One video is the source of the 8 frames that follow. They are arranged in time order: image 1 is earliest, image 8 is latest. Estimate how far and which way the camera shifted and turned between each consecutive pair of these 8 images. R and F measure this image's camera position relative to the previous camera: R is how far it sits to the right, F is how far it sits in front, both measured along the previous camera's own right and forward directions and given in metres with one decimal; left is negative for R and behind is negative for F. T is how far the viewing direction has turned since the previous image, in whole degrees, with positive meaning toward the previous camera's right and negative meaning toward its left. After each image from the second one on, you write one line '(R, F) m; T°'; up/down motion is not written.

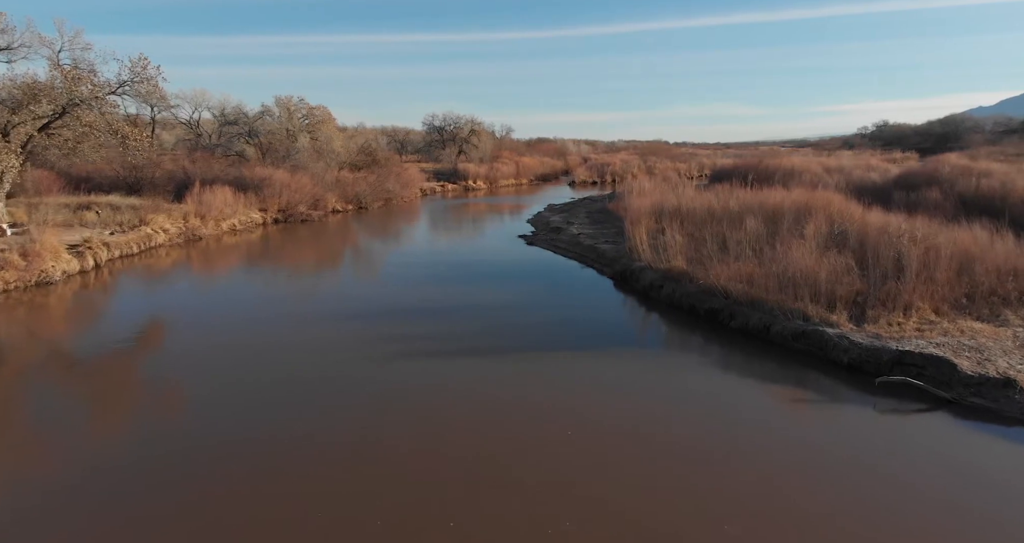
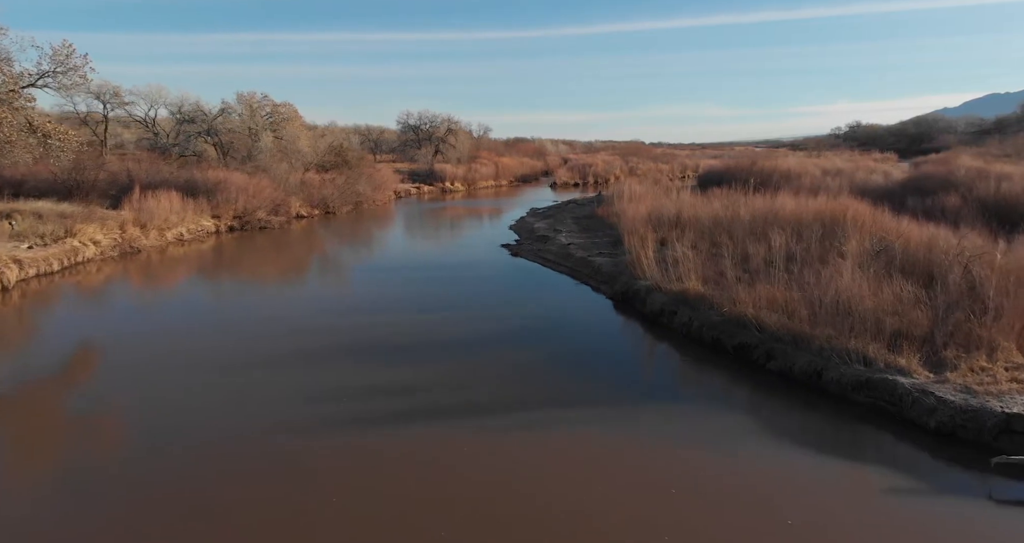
(-0.1, +1.9) m; +2°
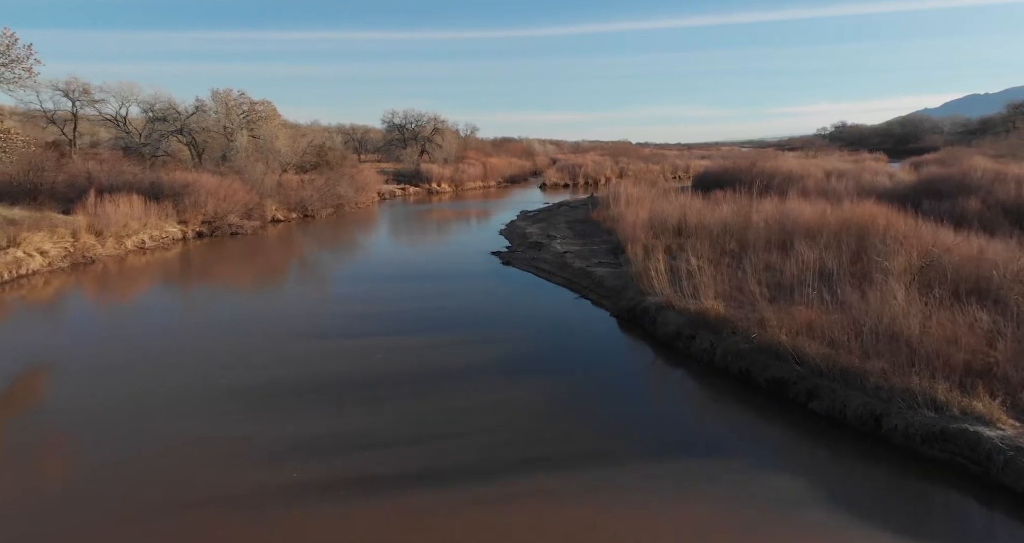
(-0.1, +1.3) m; +1°
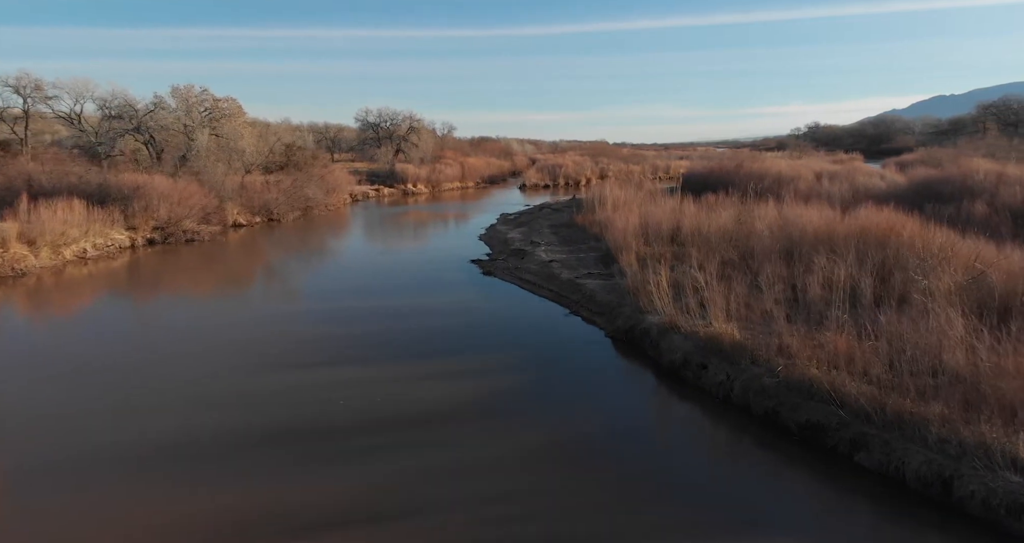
(-0.1, +1.3) m; +2°
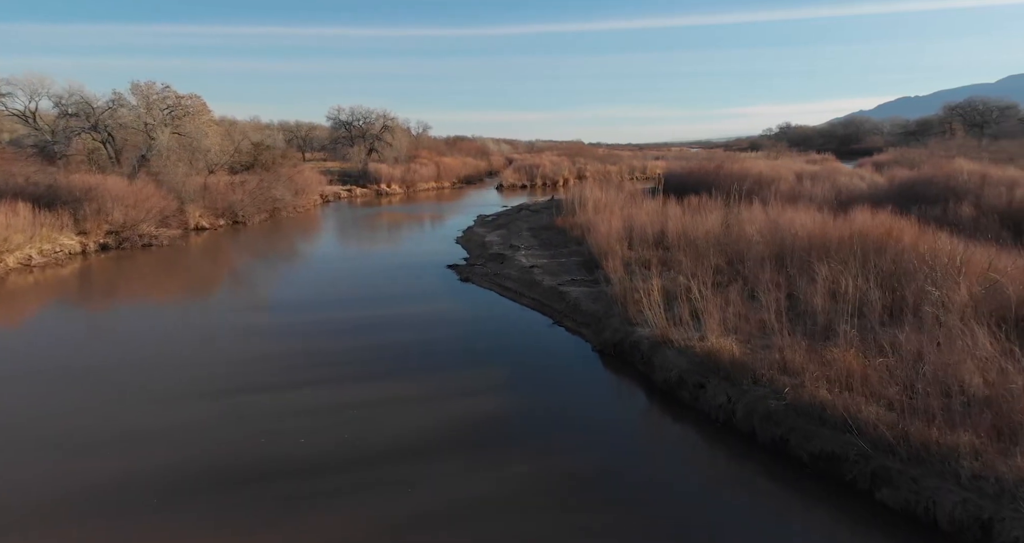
(0.0, +0.7) m; +2°
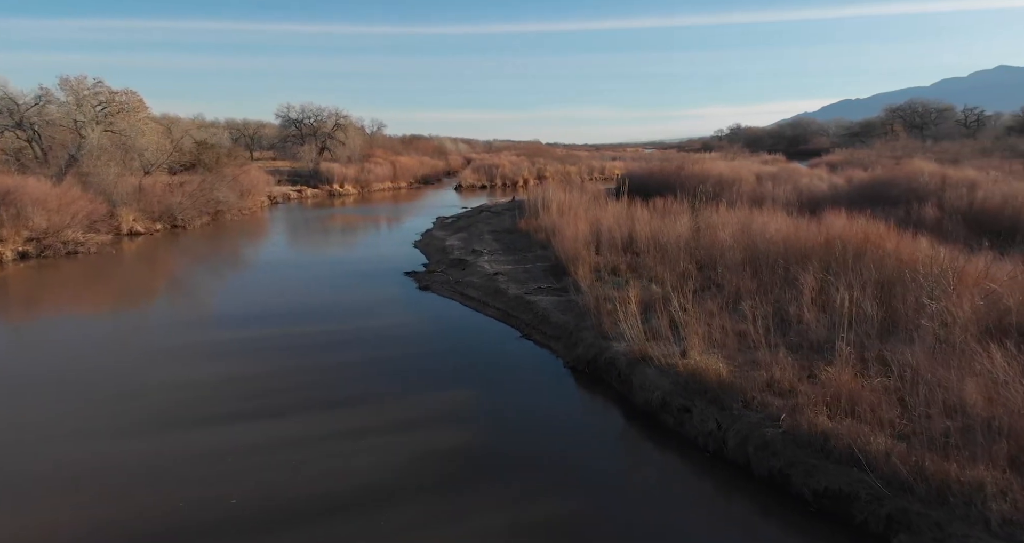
(-0.1, +0.8) m; +4°
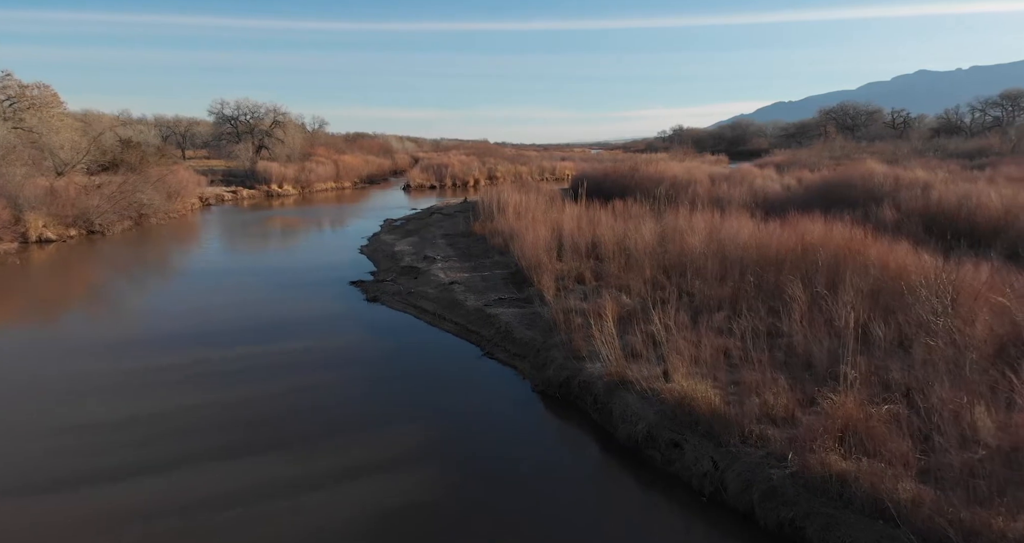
(-0.1, +0.9) m; +4°
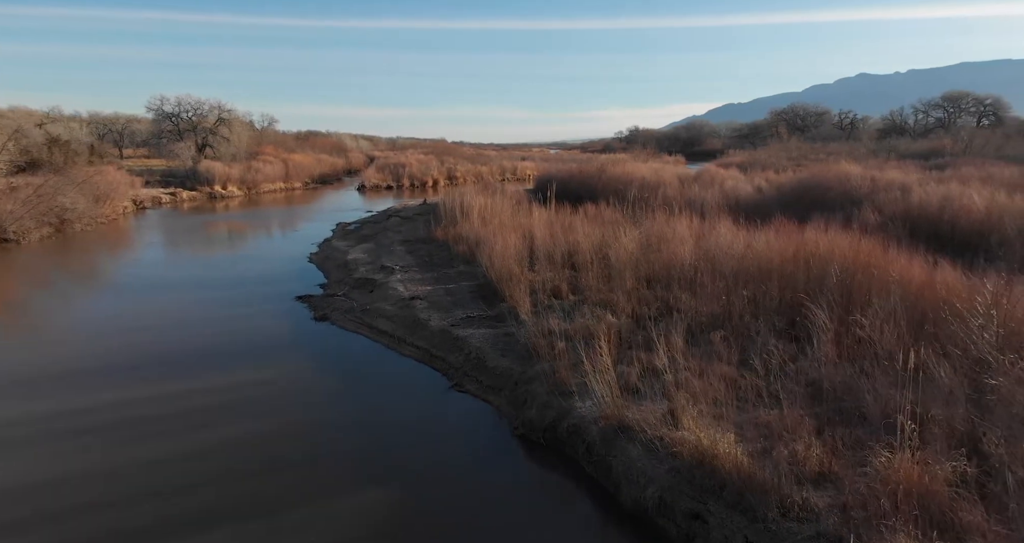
(-0.2, +1.2) m; +4°
